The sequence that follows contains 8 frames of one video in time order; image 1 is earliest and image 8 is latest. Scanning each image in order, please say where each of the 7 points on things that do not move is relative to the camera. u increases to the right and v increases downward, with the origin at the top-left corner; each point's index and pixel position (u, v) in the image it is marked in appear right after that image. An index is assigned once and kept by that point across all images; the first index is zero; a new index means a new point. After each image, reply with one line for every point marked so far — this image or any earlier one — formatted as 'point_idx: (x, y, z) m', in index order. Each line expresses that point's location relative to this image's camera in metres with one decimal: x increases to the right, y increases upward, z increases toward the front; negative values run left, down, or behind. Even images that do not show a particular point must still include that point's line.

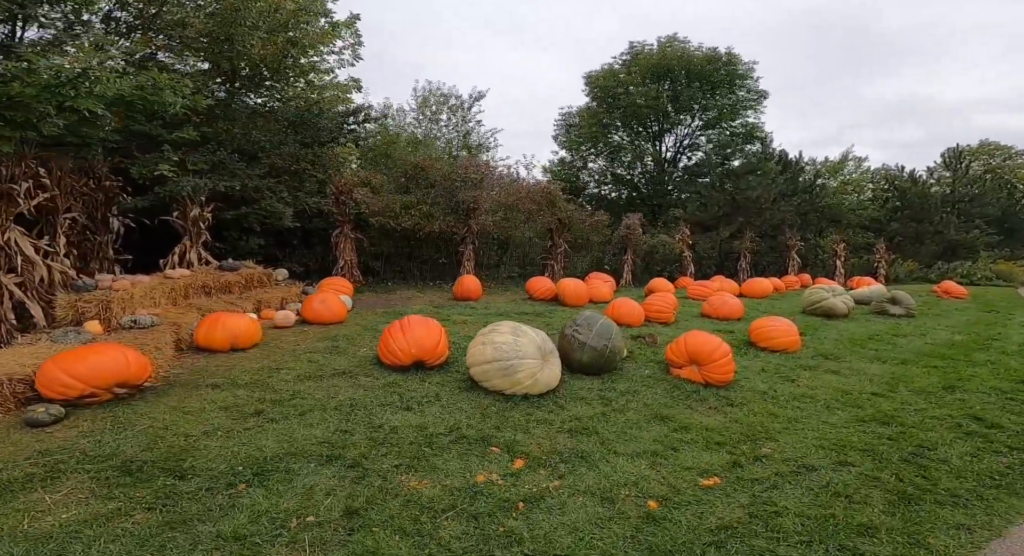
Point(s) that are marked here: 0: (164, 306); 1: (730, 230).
0: (-4.1, -0.3, +6.7) m
1: (+5.4, +1.2, +14.1) m
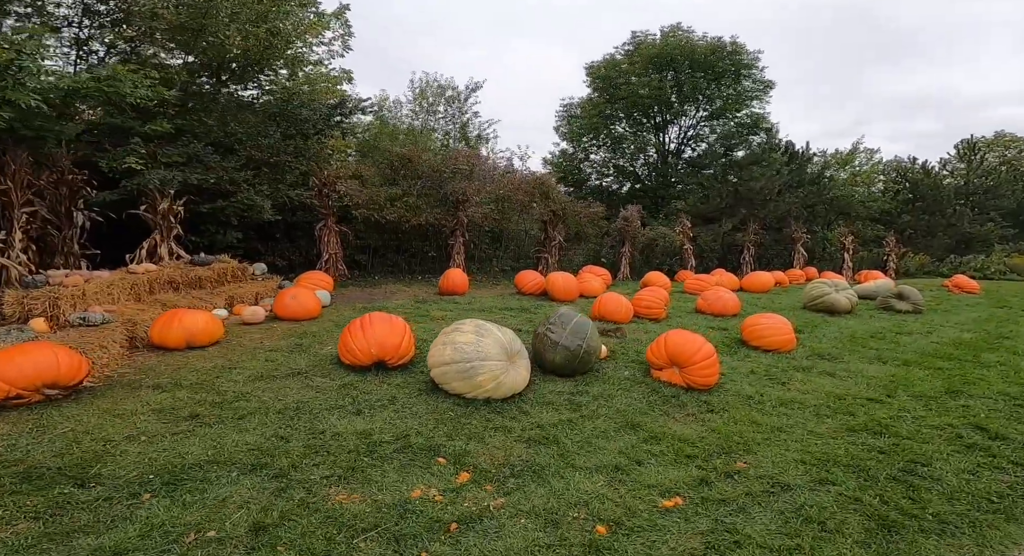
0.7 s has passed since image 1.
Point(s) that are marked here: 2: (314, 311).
0: (-4.3, -0.3, +6.5) m
1: (+5.2, +1.3, +13.6) m
2: (-2.4, -0.3, +7.2) m
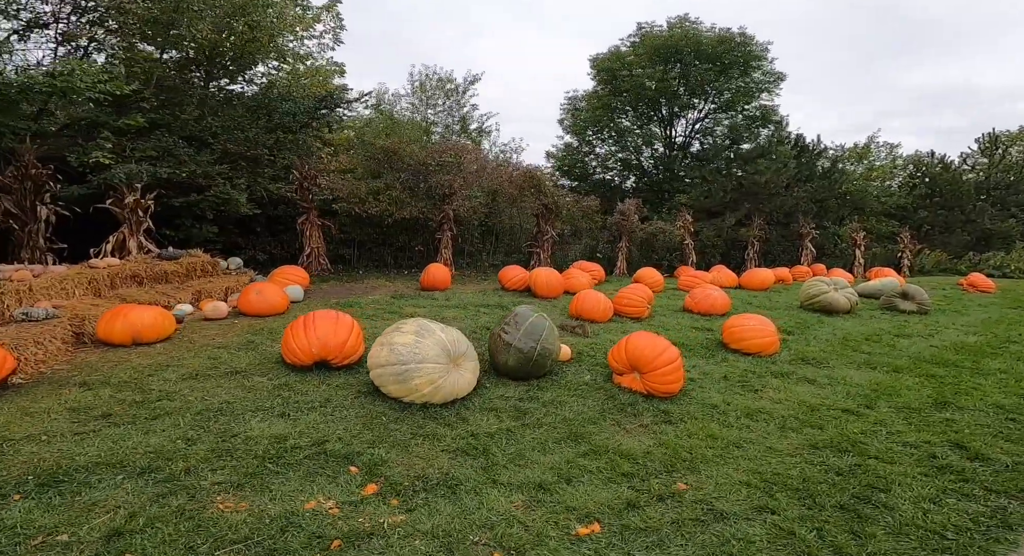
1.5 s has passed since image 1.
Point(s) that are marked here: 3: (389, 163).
0: (-4.7, -0.2, +6.3) m
1: (+5.1, +1.4, +13.1) m
2: (-2.8, -0.3, +7.0) m
3: (-2.2, +1.9, +9.7) m
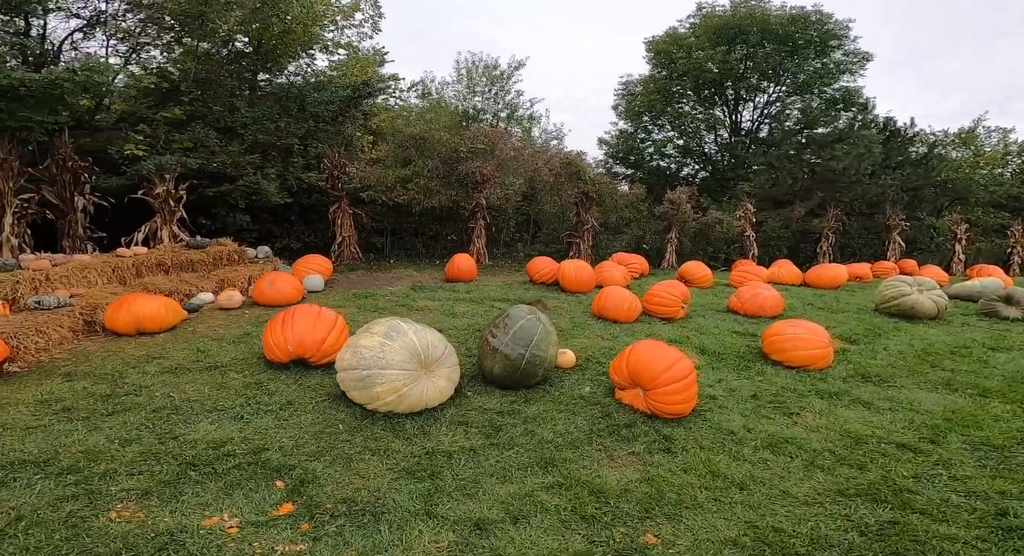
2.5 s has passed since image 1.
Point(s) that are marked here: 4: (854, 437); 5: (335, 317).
0: (-4.5, -0.1, +6.3) m
1: (+6.1, +1.4, +11.8) m
2: (-2.5, -0.2, +6.8) m
3: (-1.6, +2.0, +9.4) m
4: (+2.1, -1.0, +3.6) m
5: (-1.4, -0.3, +4.5) m
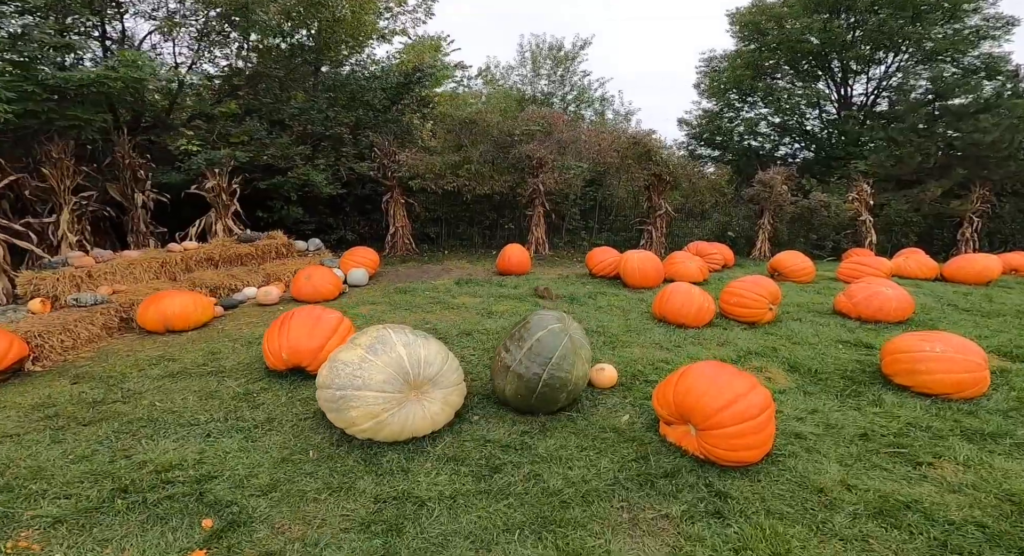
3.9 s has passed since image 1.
0: (-4.0, 0.0, +6.2) m
1: (+7.4, +1.5, +9.9) m
2: (-2.0, -0.1, +6.3) m
3: (-0.6, +2.1, +8.7) m
4: (+2.1, -1.0, +2.4) m
5: (-1.2, -0.3, +3.9) m
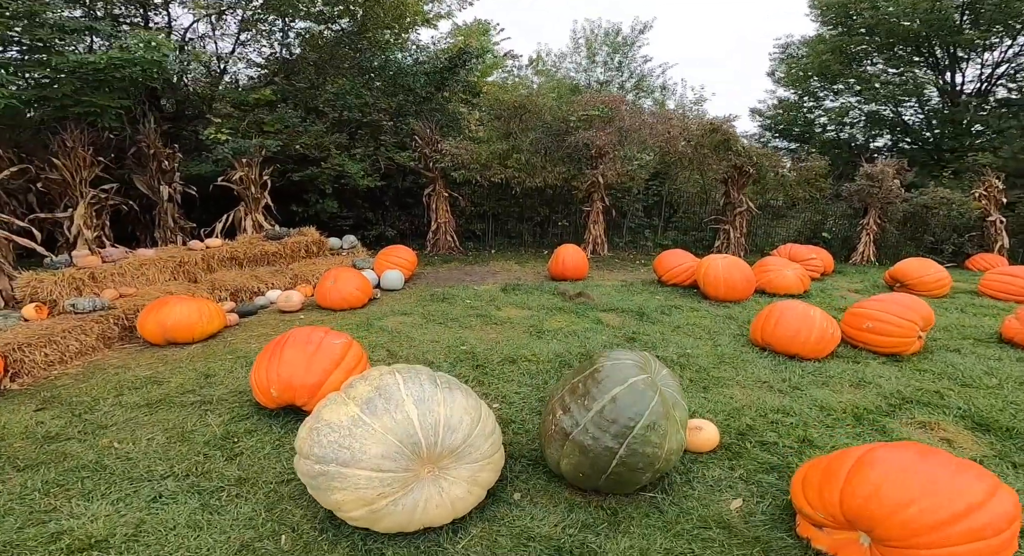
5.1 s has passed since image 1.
0: (-3.5, -0.1, +5.6) m
1: (+8.3, +1.4, +8.2) m
2: (-1.4, -0.2, +5.5) m
3: (+0.2, +2.1, +7.8) m
4: (+2.3, -1.1, +1.3) m
5: (-0.9, -0.4, +3.1) m
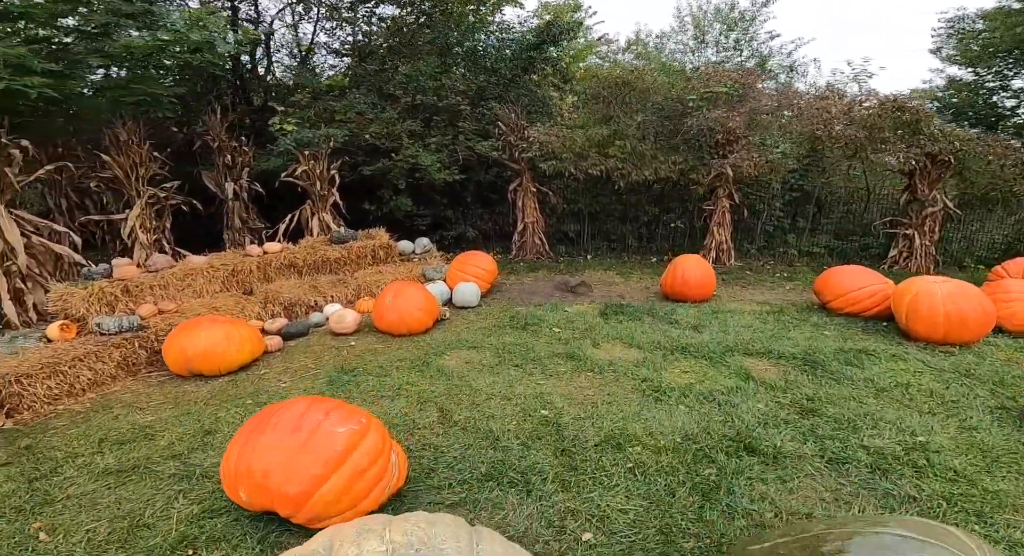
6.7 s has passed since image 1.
0: (-2.6, -0.2, +4.9) m
1: (+9.4, +1.1, +5.5) m
2: (-0.7, -0.3, +4.5) m
3: (+1.3, +1.9, +6.4) m
4: (+2.3, -1.3, -0.3) m
5: (-0.6, -0.5, +2.0) m
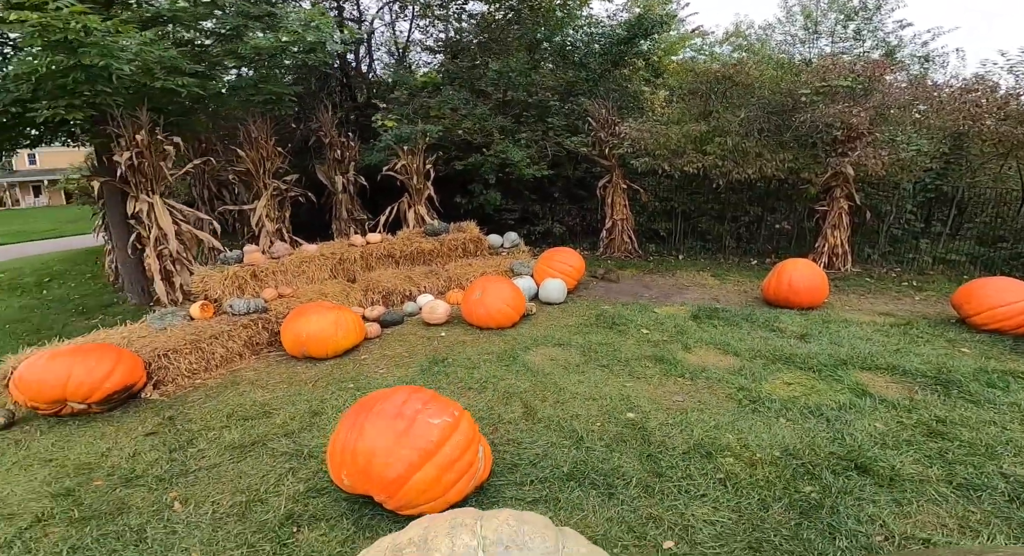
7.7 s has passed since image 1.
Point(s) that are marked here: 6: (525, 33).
0: (-1.9, -0.1, +5.3) m
1: (+10.1, +0.8, +4.0) m
2: (0.0, -0.3, +4.5) m
3: (+2.3, +1.9, +6.1) m
4: (+2.2, -1.4, -0.6) m
5: (-0.3, -0.5, +2.1) m
6: (+0.2, +3.1, +7.2) m
